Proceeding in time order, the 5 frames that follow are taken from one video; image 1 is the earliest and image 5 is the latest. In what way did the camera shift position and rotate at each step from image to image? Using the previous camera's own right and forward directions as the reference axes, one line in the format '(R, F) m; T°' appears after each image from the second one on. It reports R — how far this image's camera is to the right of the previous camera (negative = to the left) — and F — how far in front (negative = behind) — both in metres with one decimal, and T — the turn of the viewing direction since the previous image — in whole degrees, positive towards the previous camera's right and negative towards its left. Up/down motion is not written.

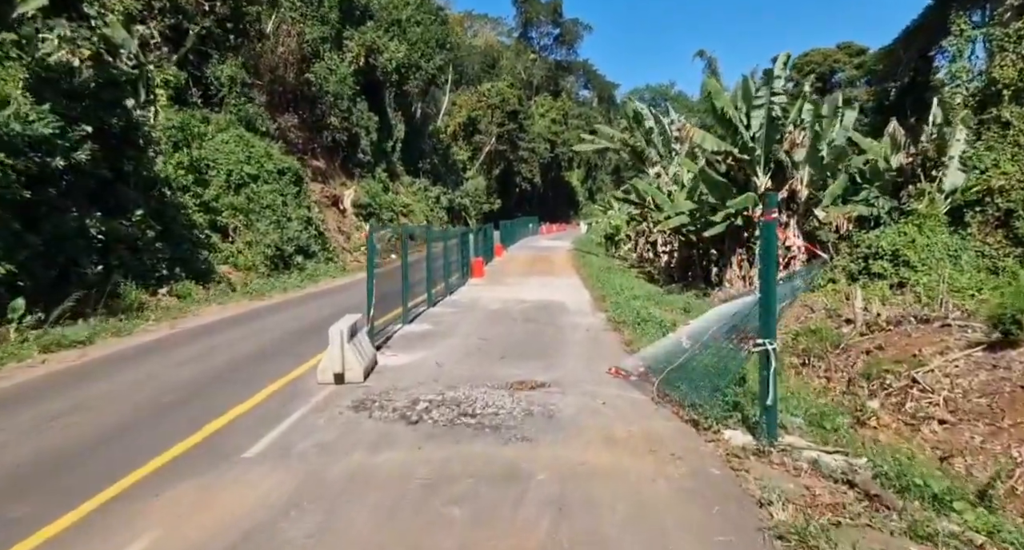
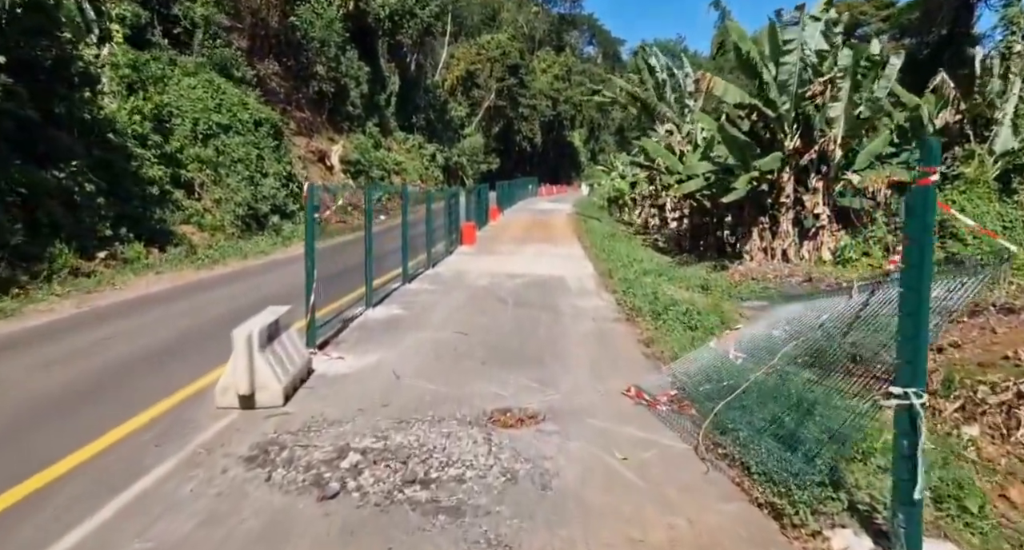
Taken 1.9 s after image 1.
(+0.1, +1.7) m; 0°
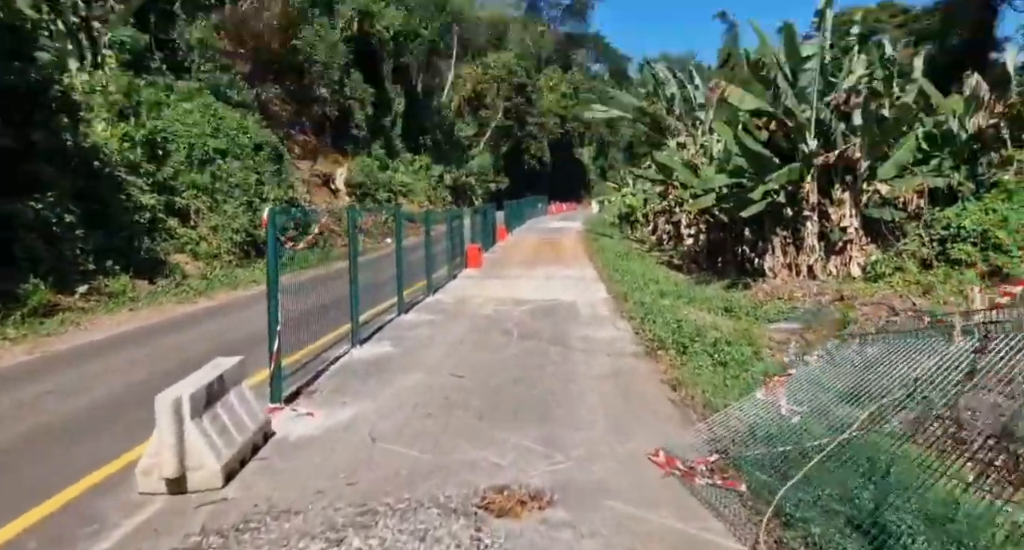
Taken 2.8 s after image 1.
(+0.1, +0.8) m; -1°
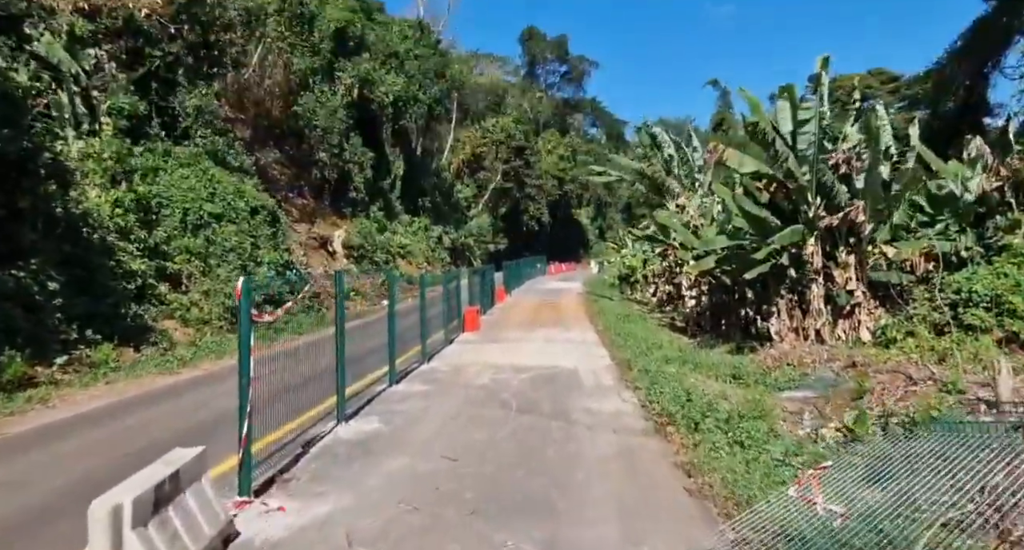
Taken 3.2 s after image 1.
(0.0, +0.3) m; 0°
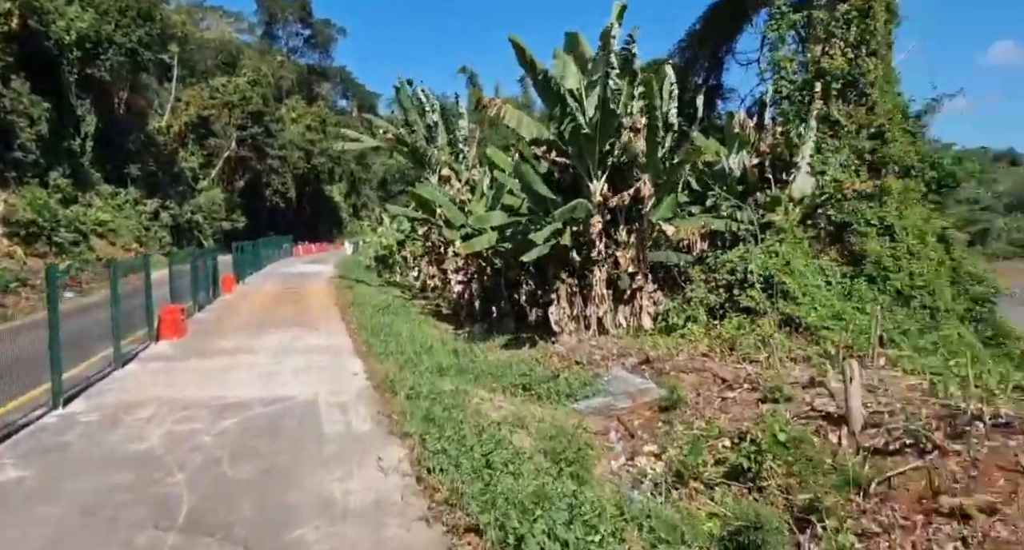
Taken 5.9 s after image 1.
(+0.5, +2.7) m; +23°
